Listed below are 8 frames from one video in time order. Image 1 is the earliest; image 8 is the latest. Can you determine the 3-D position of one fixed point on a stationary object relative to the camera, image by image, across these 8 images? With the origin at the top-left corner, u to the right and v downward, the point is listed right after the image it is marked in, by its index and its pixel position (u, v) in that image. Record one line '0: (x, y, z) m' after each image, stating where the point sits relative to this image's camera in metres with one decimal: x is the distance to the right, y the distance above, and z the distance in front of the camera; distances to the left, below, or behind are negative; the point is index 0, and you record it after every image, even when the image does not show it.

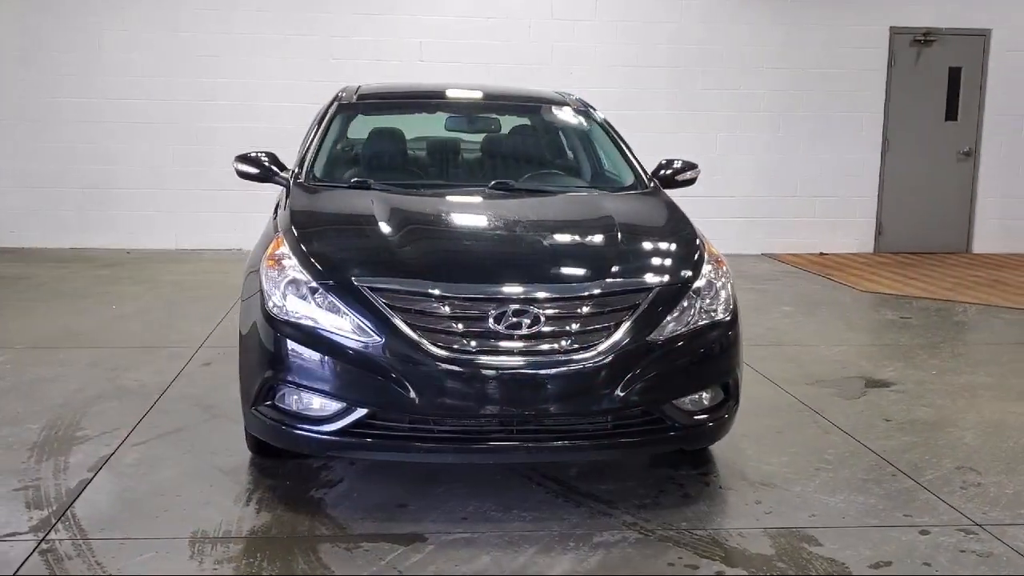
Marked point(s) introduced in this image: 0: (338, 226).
0: (-0.5, +0.2, +3.1) m
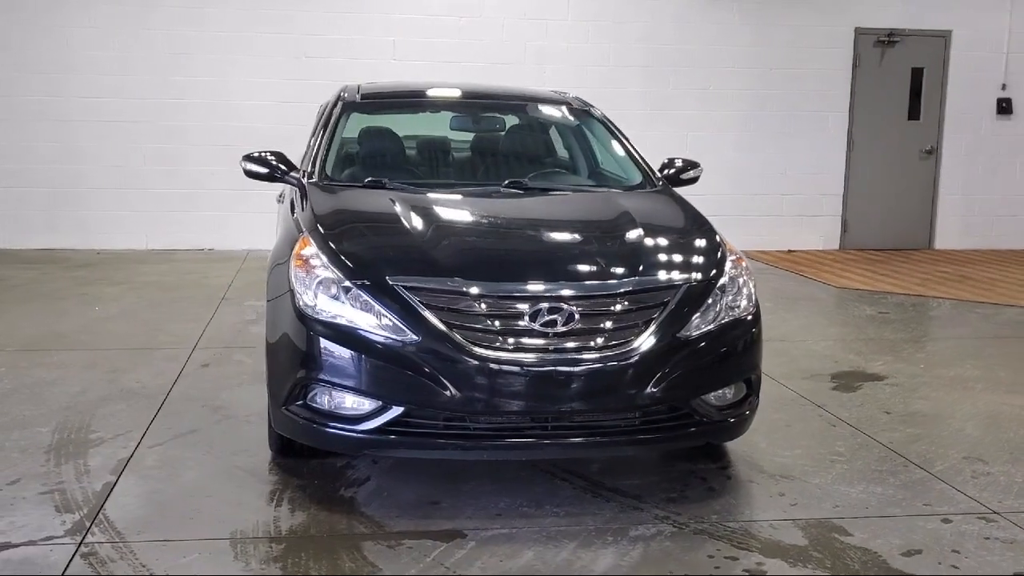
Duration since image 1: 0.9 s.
0: (-0.4, +0.2, +3.1) m
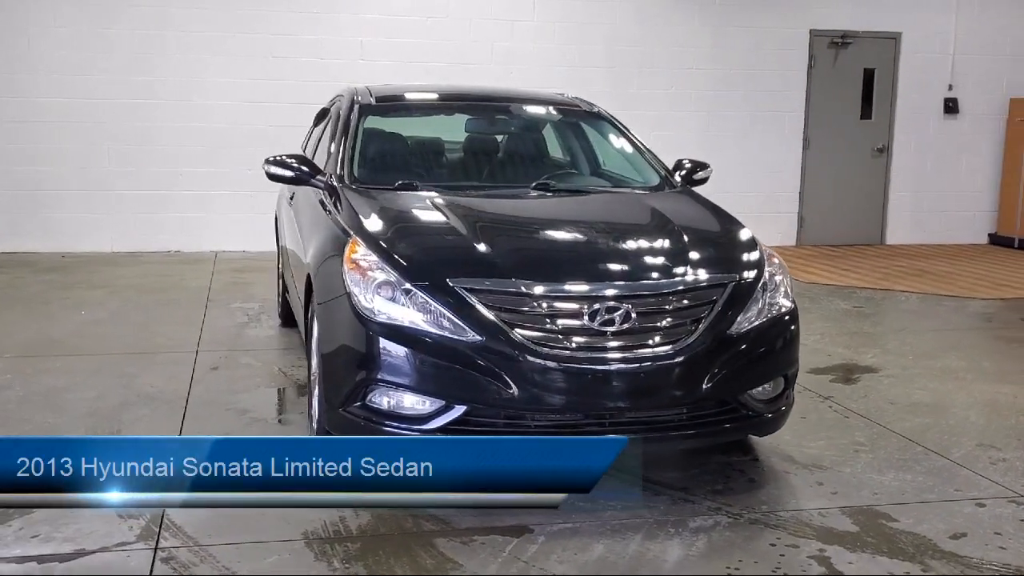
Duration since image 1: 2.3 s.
0: (-0.3, +0.2, +3.1) m
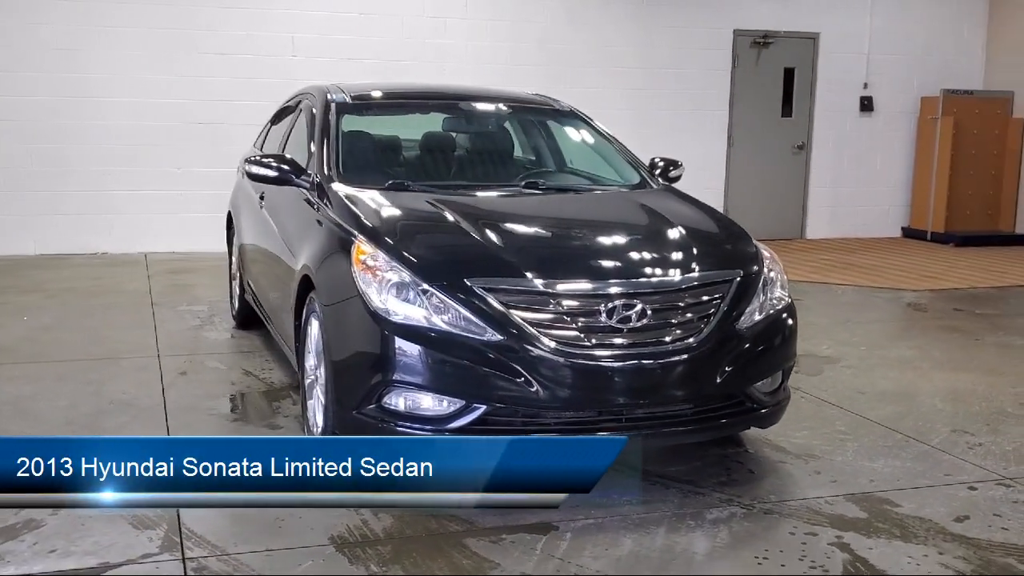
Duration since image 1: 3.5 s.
0: (-0.3, +0.2, +3.1) m
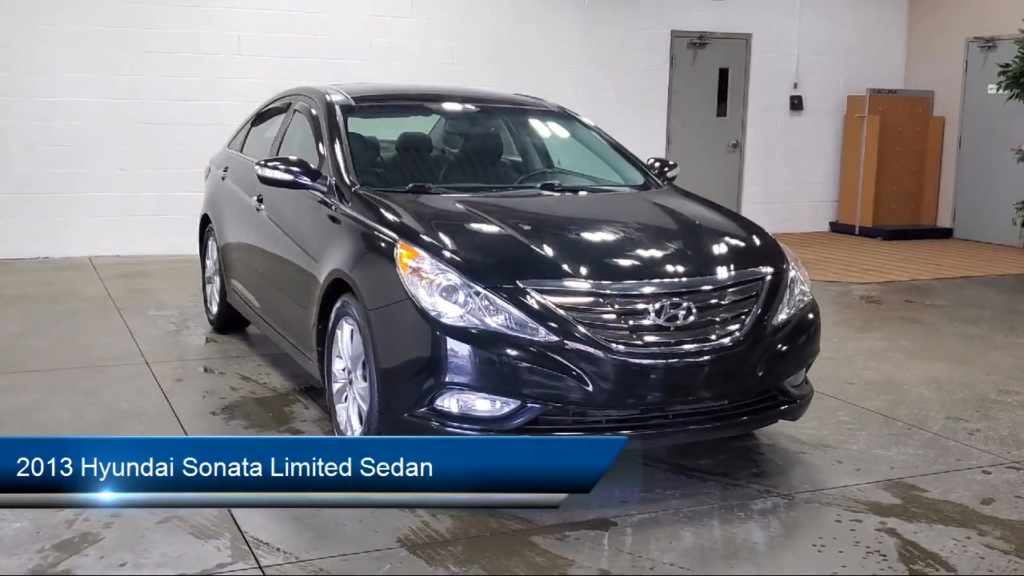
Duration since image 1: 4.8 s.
0: (-0.2, +0.2, +3.1) m
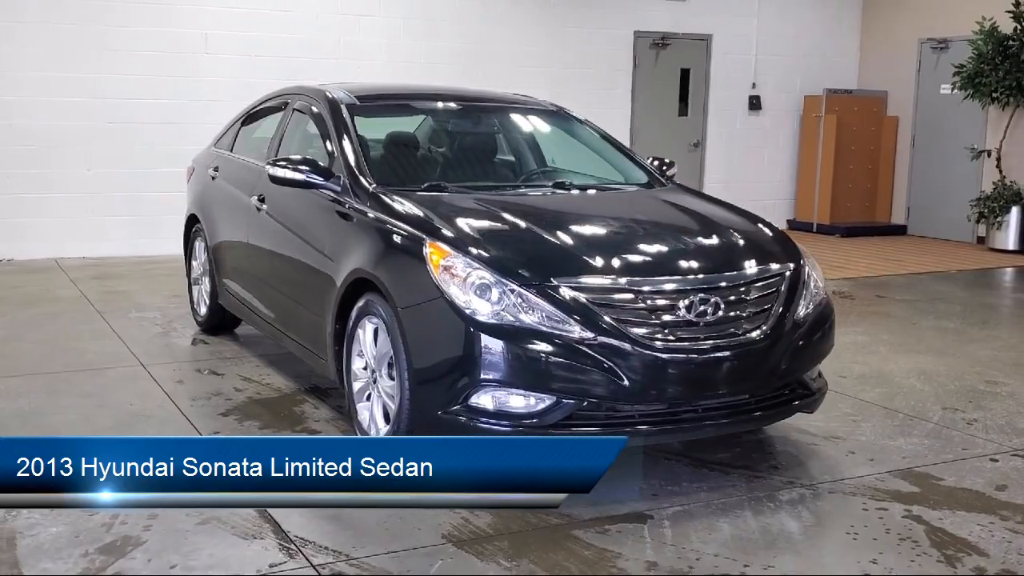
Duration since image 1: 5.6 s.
0: (-0.1, +0.2, +3.1) m
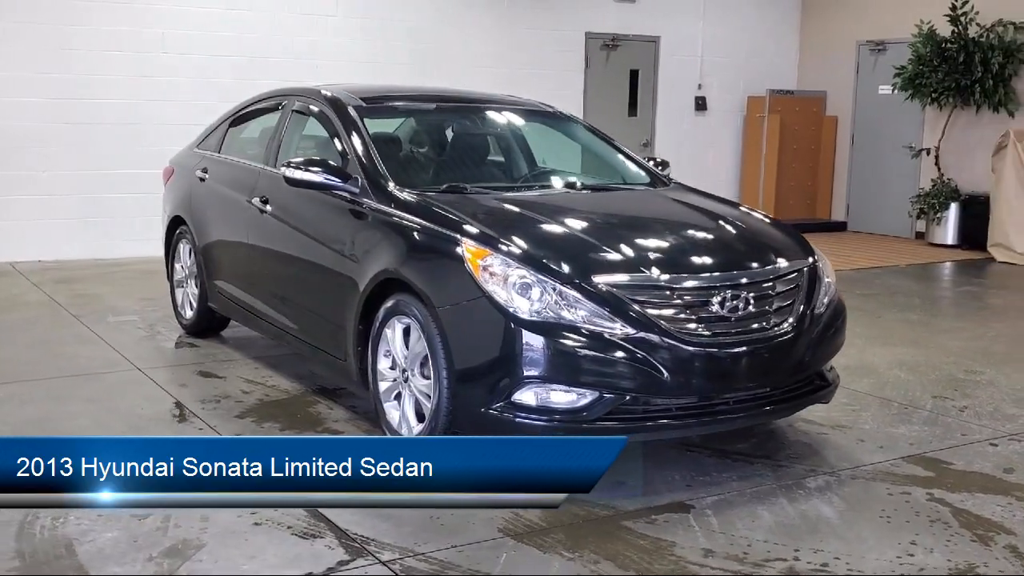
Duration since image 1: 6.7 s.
0: (0.0, +0.2, +3.2) m
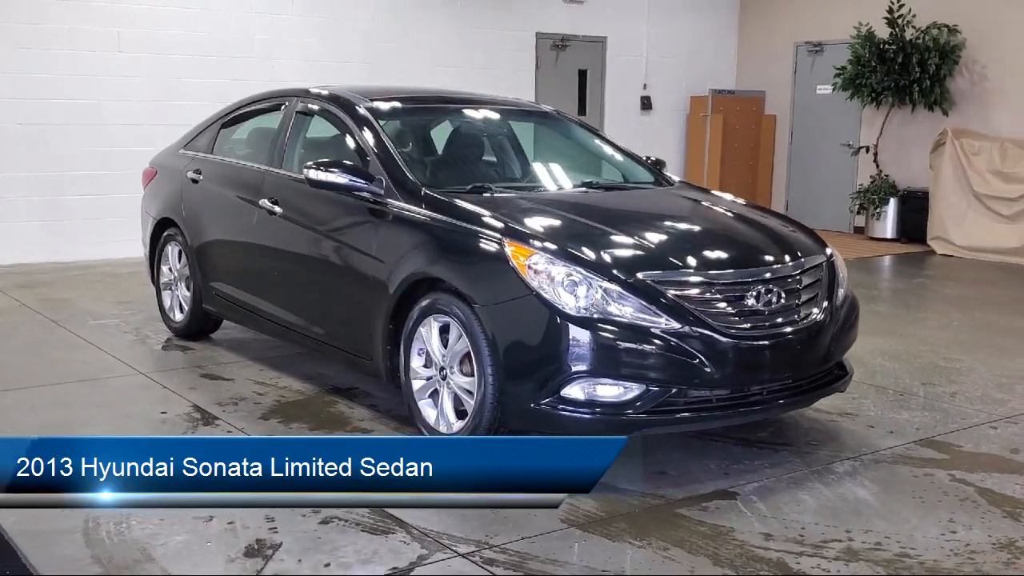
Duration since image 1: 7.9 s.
0: (+0.2, +0.2, +3.3) m
